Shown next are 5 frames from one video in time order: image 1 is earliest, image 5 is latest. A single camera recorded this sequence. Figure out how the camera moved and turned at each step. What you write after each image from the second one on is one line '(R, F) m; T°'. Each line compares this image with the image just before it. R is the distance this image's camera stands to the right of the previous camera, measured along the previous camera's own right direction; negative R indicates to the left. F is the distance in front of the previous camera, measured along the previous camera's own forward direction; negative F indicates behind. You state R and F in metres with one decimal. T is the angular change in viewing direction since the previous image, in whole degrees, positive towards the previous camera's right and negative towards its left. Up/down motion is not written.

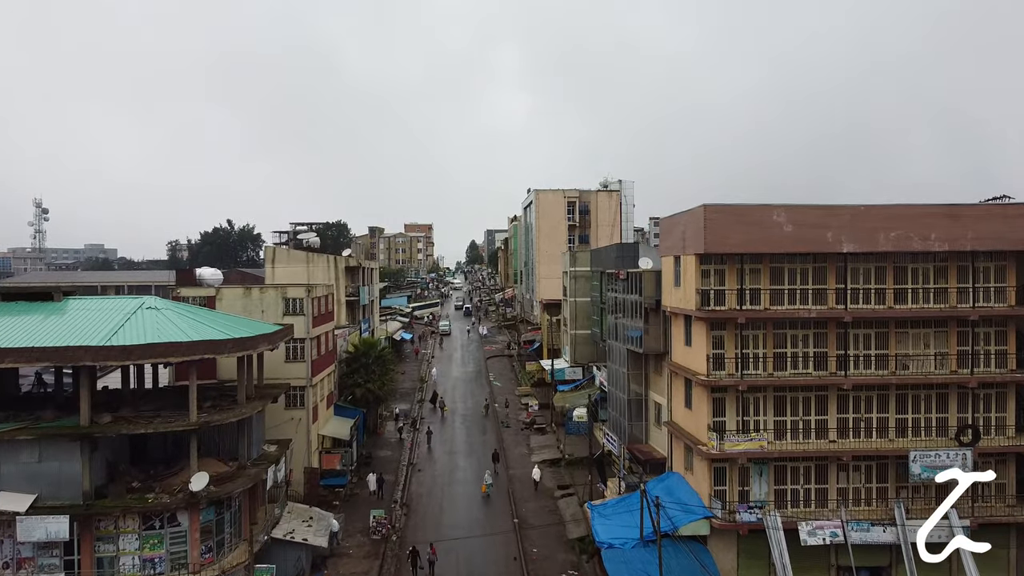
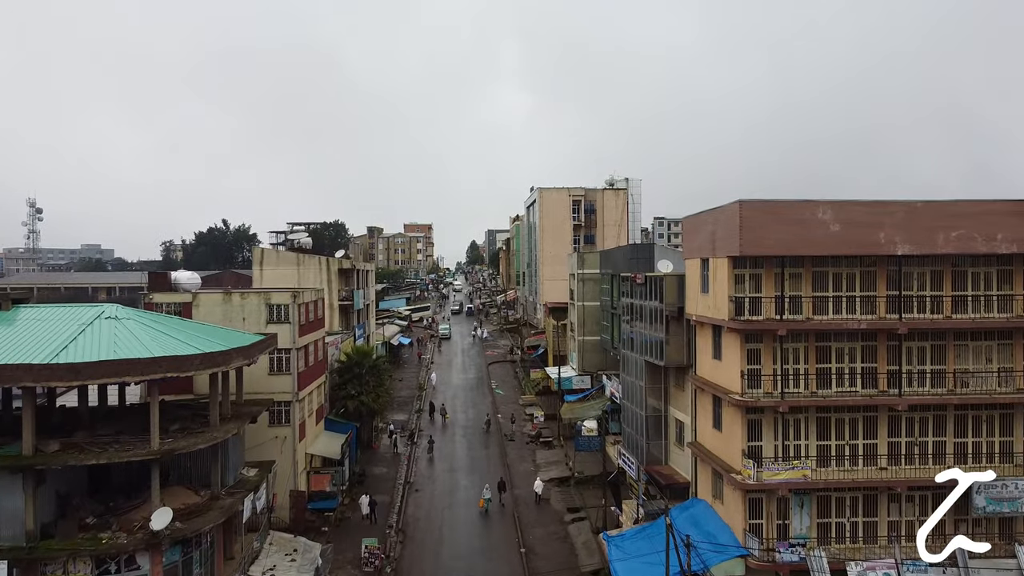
(-0.3, +2.3) m; 0°
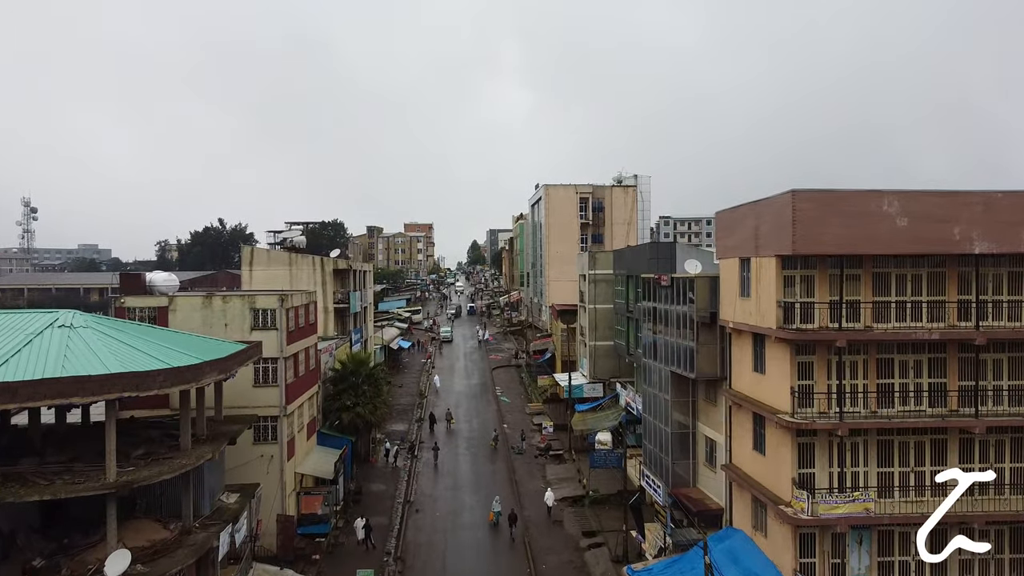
(-0.4, +2.3) m; 0°
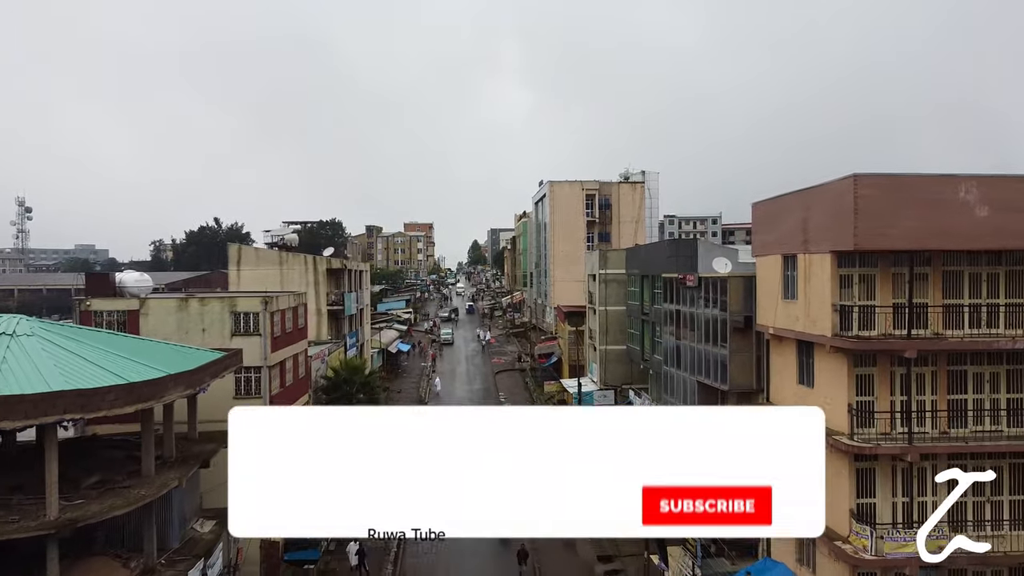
(-0.3, +2.1) m; 0°
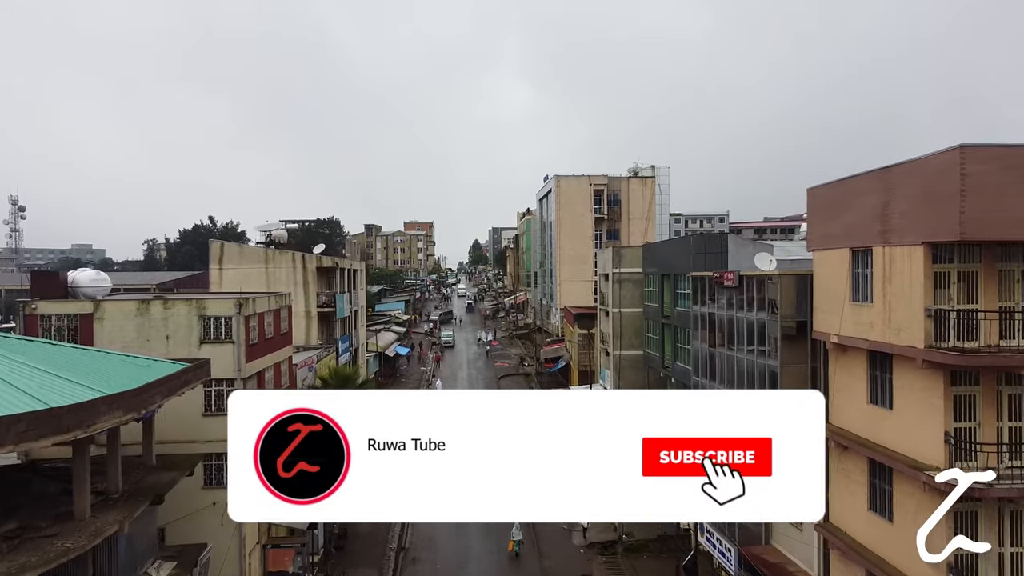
(-0.3, +2.5) m; 0°
